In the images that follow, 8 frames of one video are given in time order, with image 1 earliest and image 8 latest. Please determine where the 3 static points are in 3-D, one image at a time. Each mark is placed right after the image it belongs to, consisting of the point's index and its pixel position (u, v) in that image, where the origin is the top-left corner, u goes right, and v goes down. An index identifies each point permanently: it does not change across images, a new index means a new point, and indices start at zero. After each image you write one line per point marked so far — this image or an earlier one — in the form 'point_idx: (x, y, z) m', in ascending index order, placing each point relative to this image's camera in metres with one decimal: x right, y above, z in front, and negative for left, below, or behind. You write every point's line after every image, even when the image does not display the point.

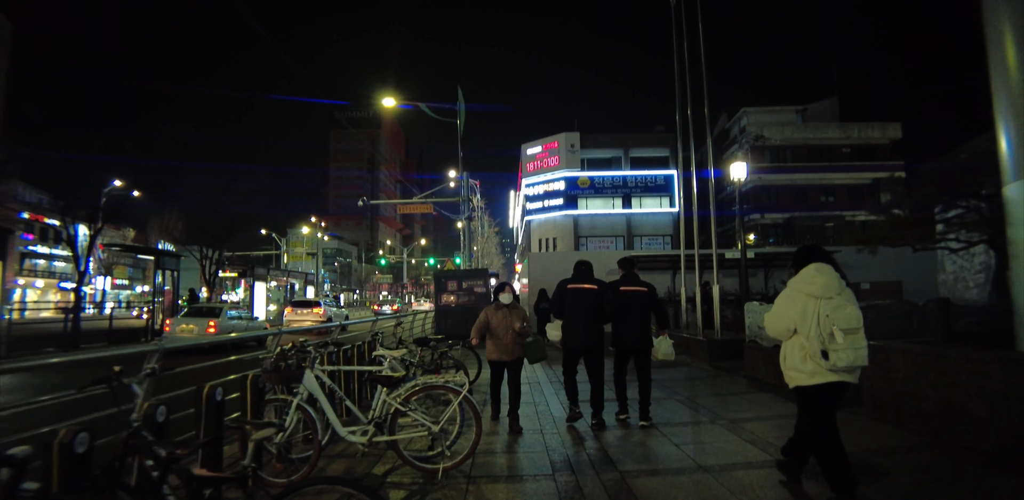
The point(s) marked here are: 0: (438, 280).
0: (-2.5, -1.0, +19.3) m
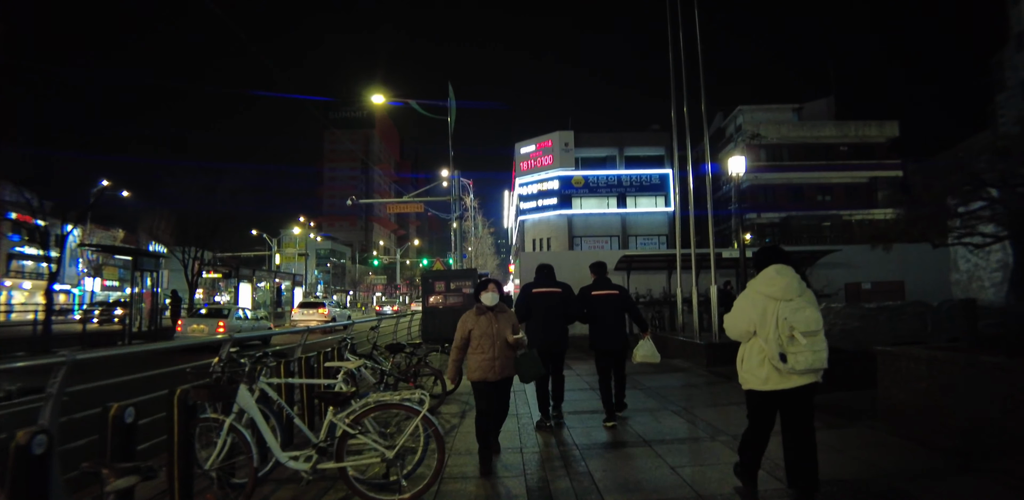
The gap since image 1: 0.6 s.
0: (-2.8, -1.0, +18.6) m
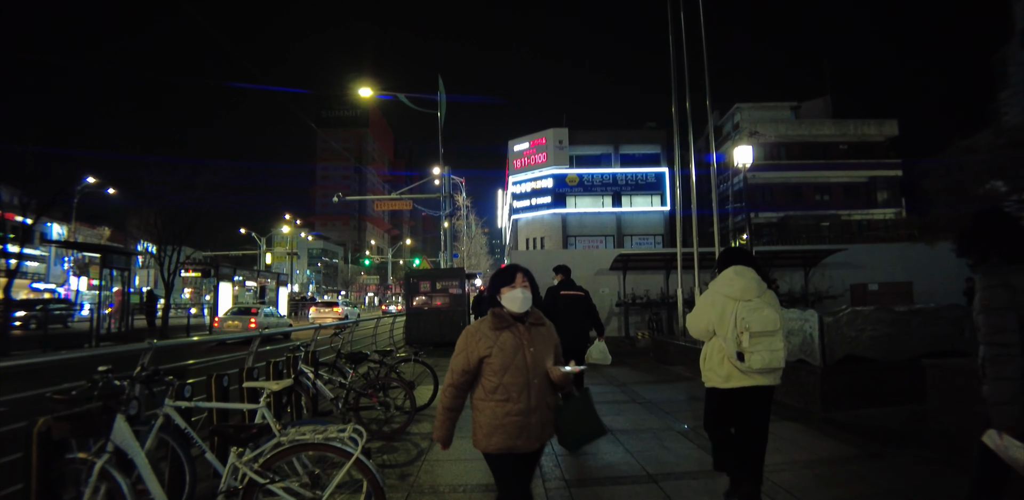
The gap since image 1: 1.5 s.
0: (-3.1, -0.9, +17.5) m
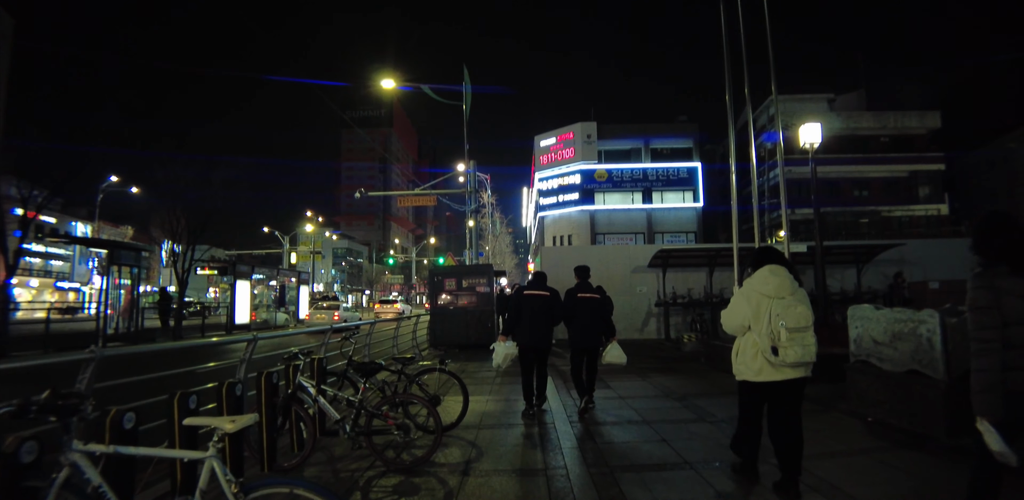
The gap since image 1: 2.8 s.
0: (-2.3, -0.8, +16.3) m
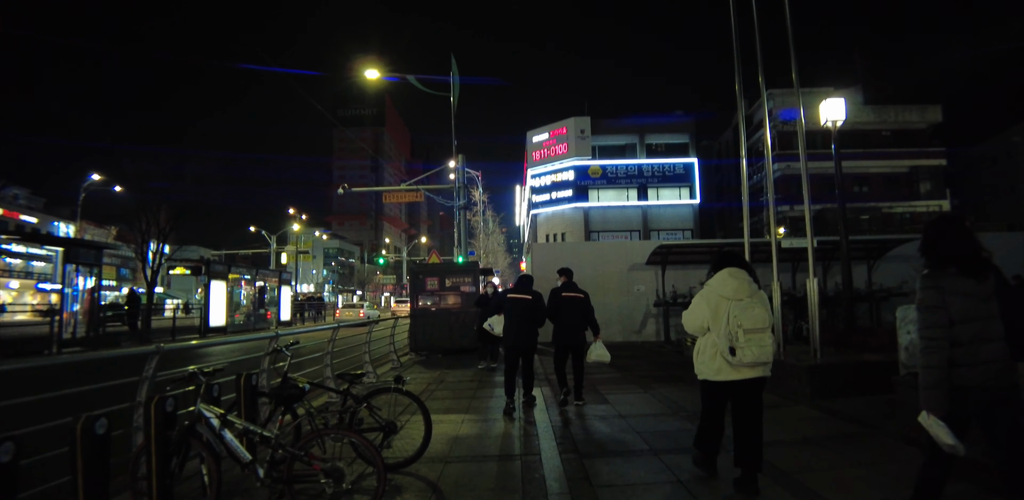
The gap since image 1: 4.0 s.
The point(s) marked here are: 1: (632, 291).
0: (-2.6, -0.7, +15.0) m
1: (+4.0, -1.4, +18.9) m
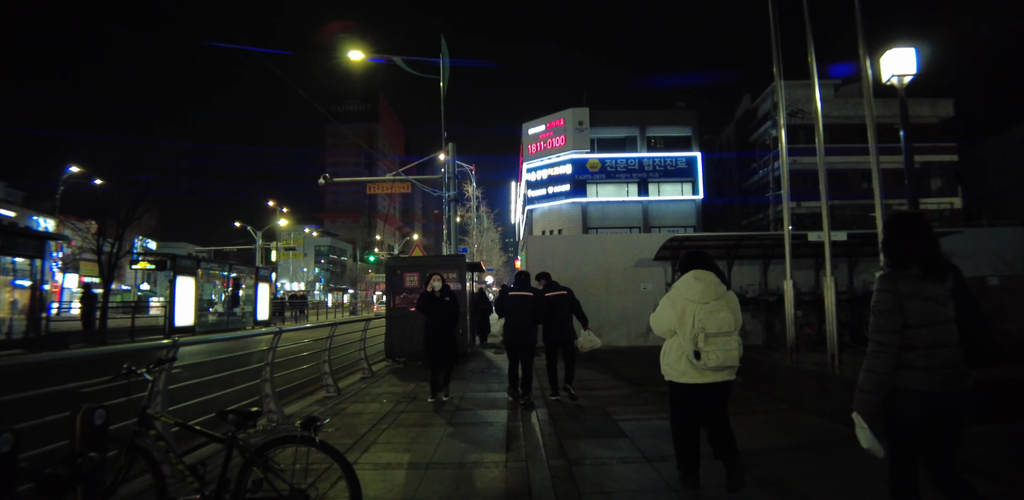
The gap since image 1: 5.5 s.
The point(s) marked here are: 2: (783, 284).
0: (-2.8, -0.5, +13.1) m
1: (+3.7, -1.2, +17.0) m
2: (+8.9, -1.1, +18.9) m
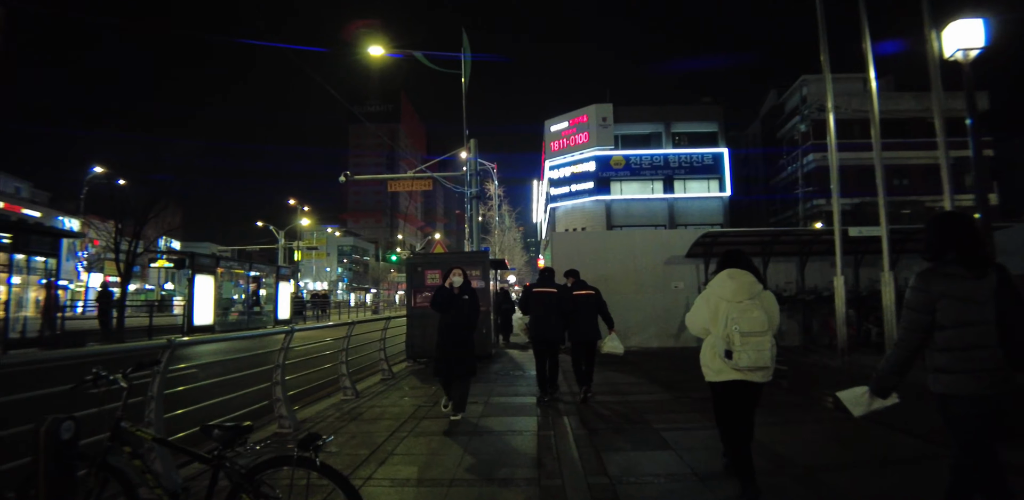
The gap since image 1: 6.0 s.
0: (-2.2, -0.4, +12.6) m
1: (+4.5, -1.1, +16.3) m
2: (+9.7, -1.0, +17.9) m
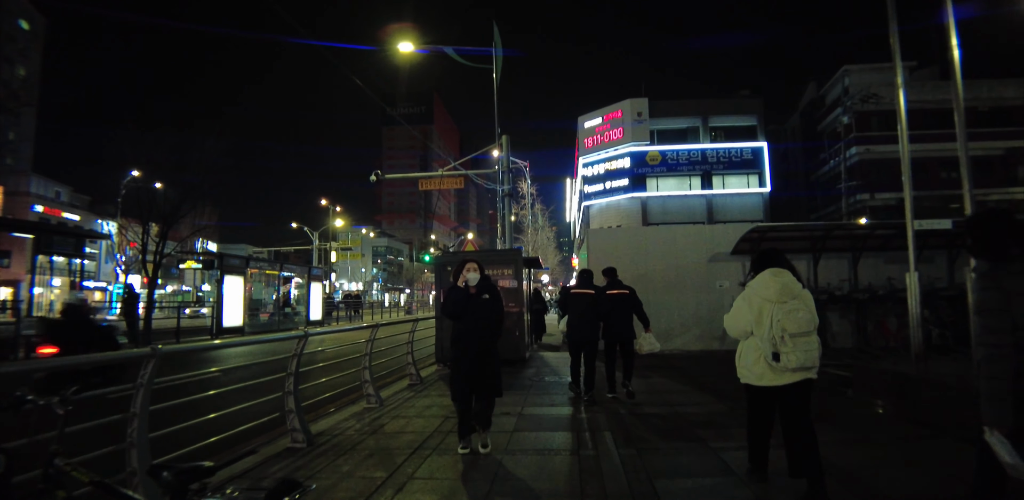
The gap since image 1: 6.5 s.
0: (-1.5, -0.4, +11.9) m
1: (+5.4, -1.0, +15.3) m
2: (+10.7, -0.9, +16.6) m
